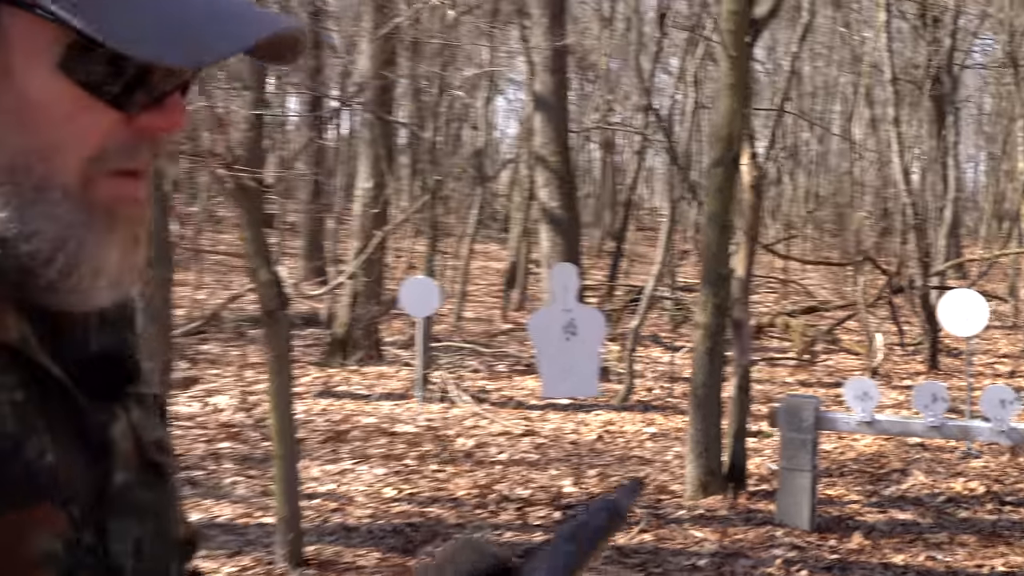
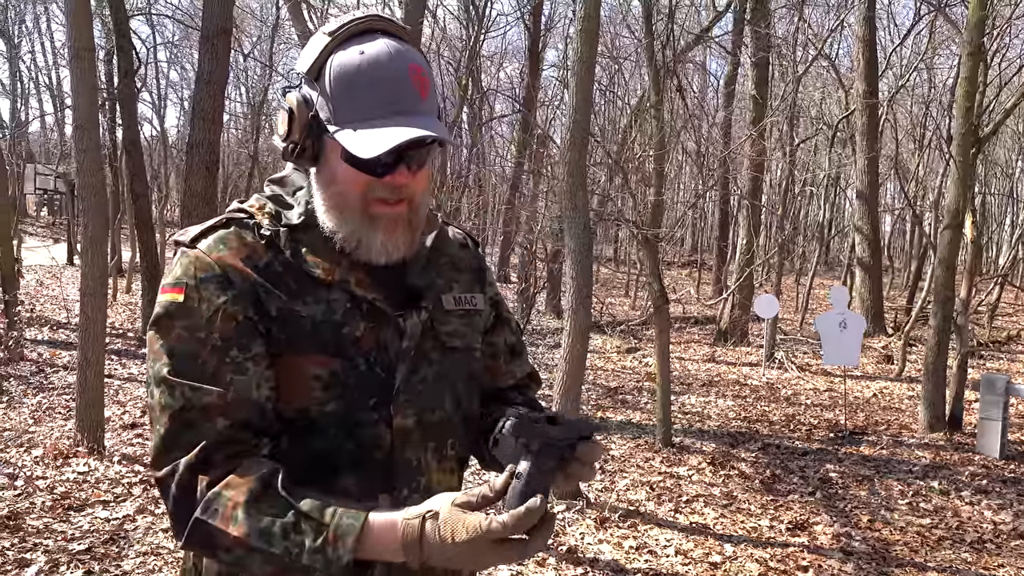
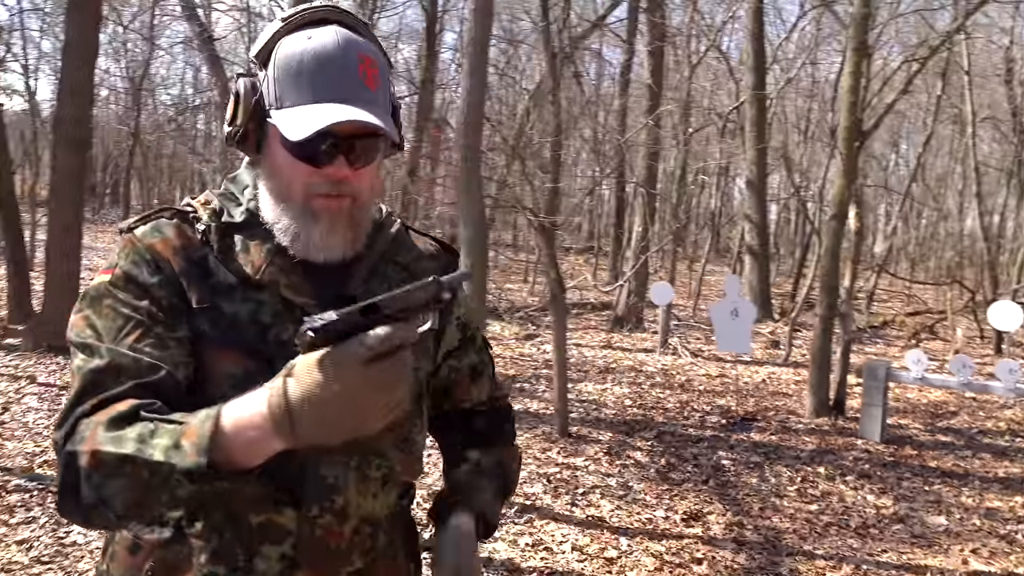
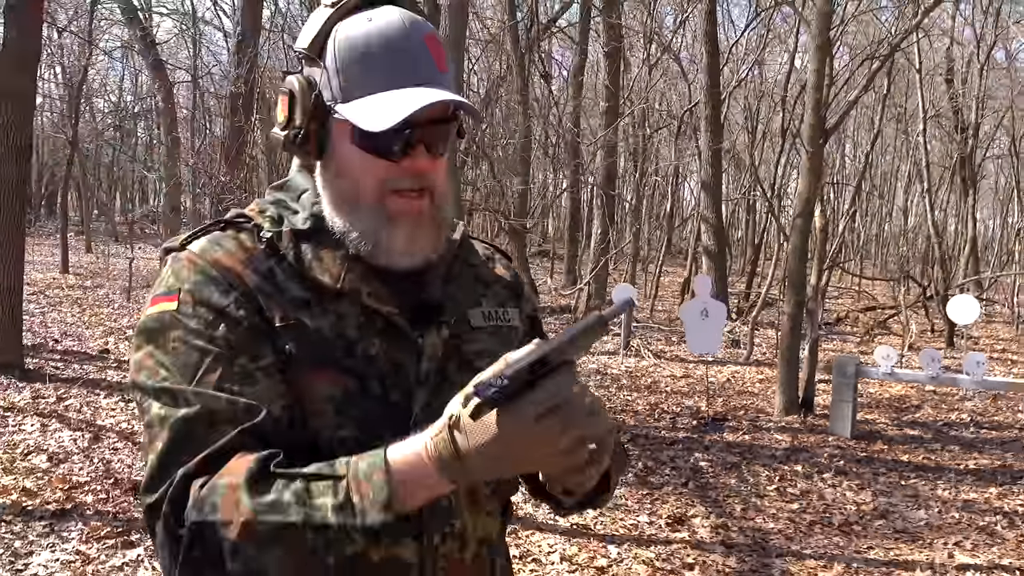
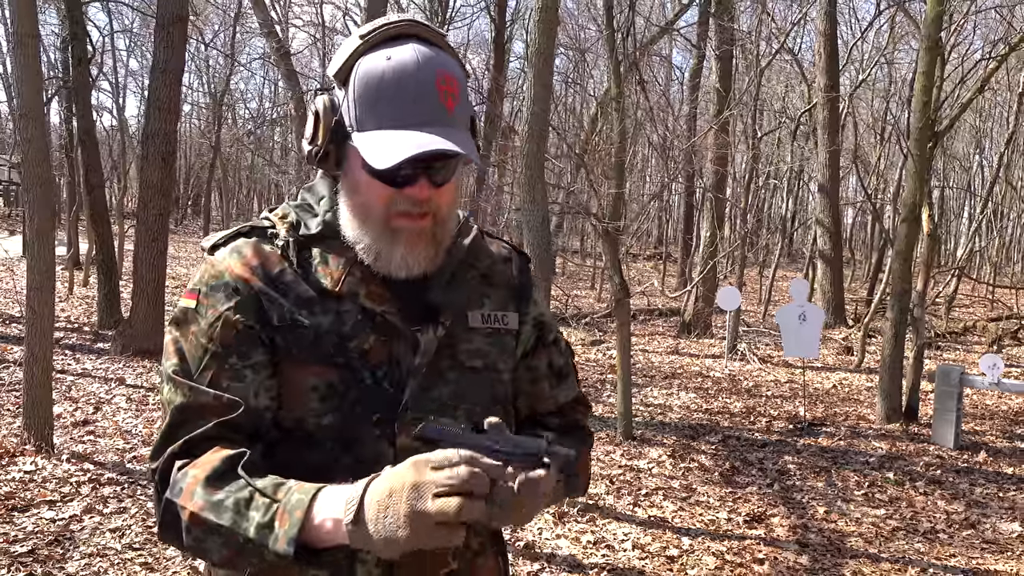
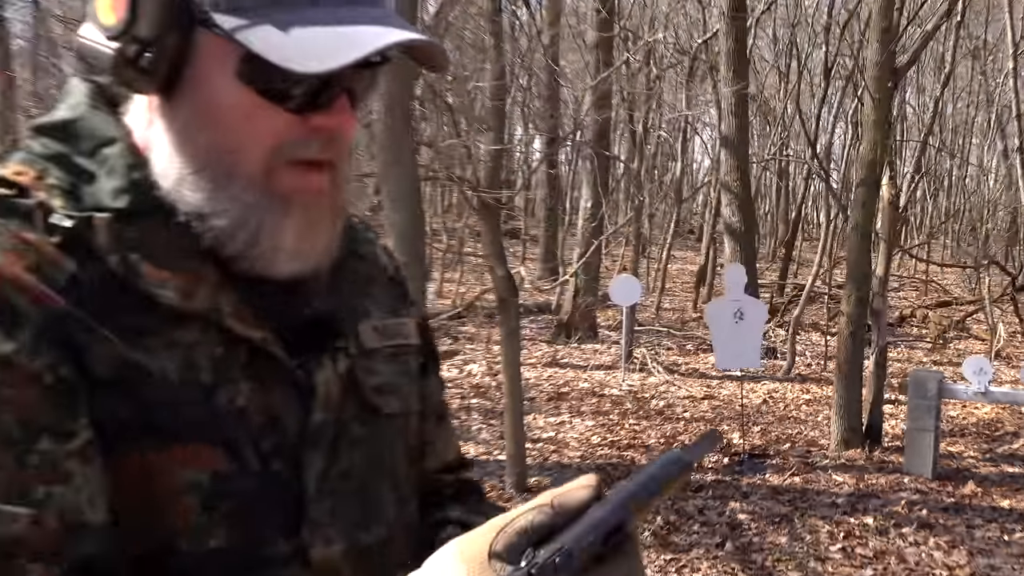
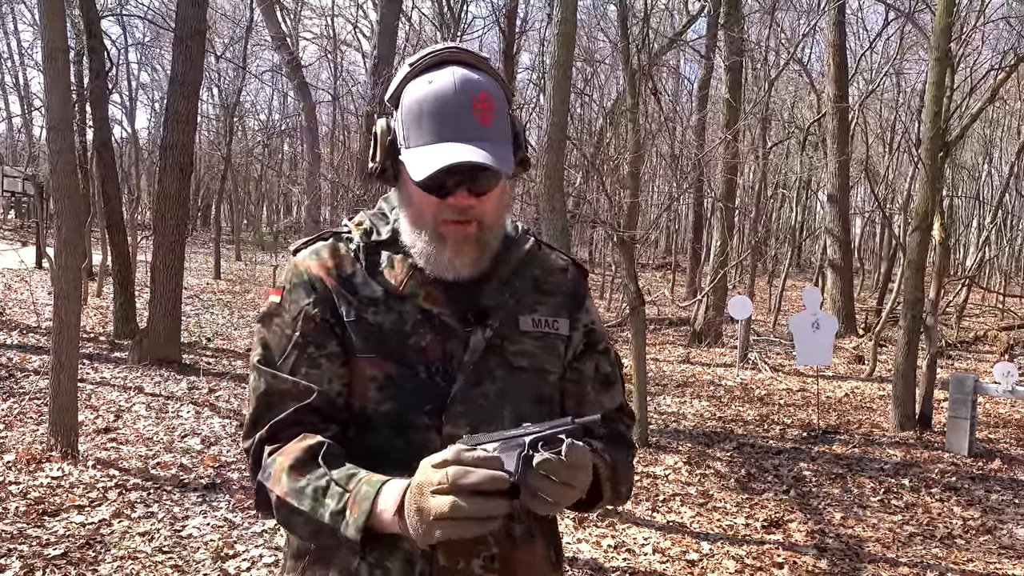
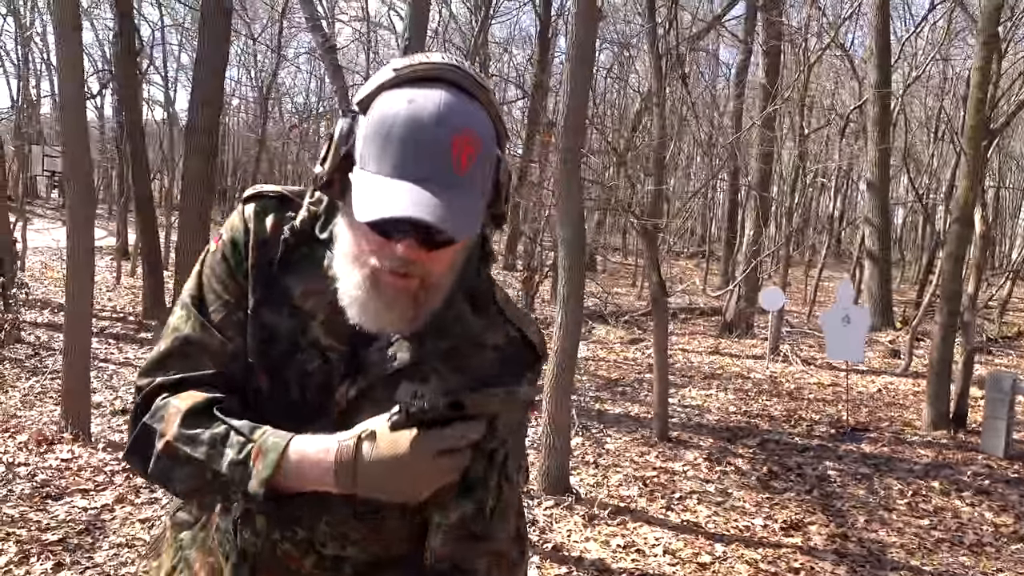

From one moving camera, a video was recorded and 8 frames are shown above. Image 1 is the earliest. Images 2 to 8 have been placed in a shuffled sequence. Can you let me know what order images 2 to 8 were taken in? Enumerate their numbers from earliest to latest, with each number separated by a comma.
6, 4, 3, 8, 5, 2, 7
